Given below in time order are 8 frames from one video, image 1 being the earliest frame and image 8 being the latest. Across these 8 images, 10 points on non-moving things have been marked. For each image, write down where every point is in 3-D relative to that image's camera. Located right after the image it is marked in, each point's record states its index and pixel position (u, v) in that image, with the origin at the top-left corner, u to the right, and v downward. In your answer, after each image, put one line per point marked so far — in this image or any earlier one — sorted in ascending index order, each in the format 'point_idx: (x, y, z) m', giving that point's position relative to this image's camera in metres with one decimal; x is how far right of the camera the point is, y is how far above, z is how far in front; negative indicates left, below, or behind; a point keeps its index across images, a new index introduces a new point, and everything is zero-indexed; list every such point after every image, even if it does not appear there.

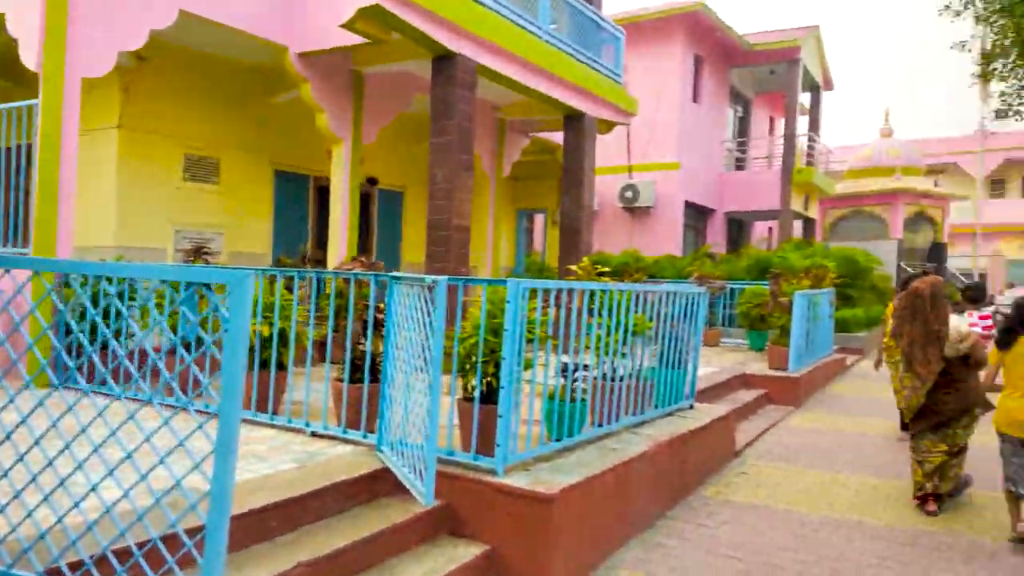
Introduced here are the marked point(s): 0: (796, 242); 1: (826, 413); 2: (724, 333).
0: (+5.6, +0.9, +14.2) m
1: (+3.2, -1.3, +7.4) m
2: (+3.3, -0.7, +11.1) m
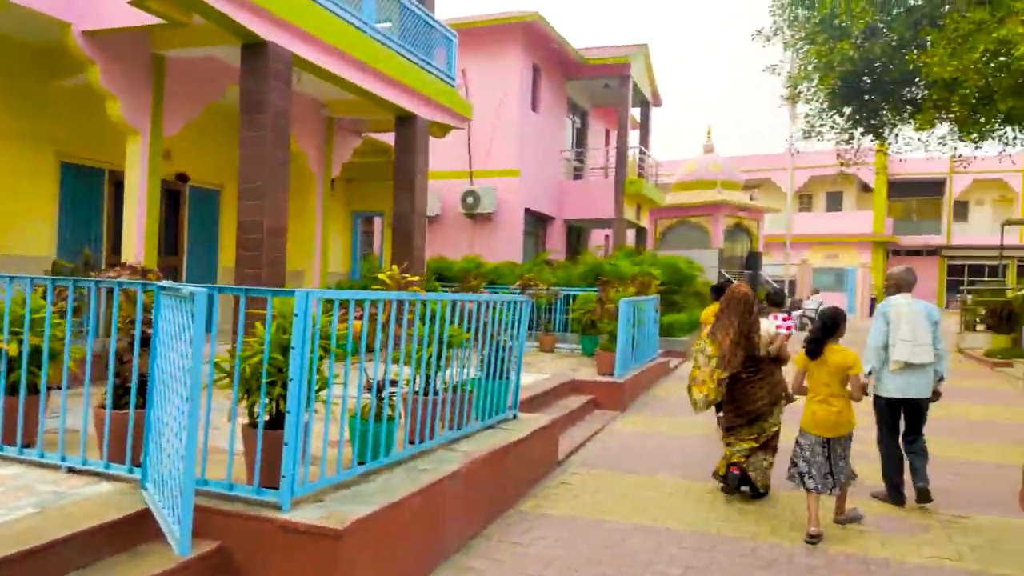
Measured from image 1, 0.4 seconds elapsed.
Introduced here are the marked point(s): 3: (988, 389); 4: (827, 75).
0: (+2.4, +0.8, +14.8) m
1: (+1.5, -1.4, +7.6) m
2: (+0.7, -0.8, +11.3) m
3: (+6.8, -1.4, +10.2) m
4: (+5.6, +3.9, +12.9) m
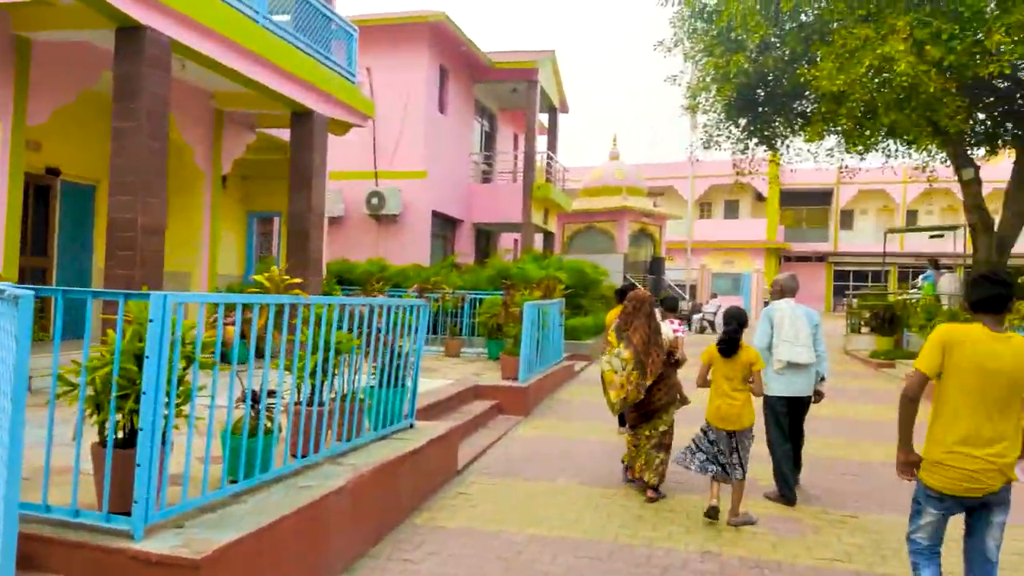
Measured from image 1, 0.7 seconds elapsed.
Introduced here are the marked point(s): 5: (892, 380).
0: (+0.5, +0.7, +14.8) m
1: (+0.4, -1.4, +7.6) m
2: (-0.7, -0.8, +11.1) m
3: (+5.4, -1.5, +10.8) m
4: (+3.9, +3.8, +13.4) m
5: (+6.1, -1.5, +11.6) m
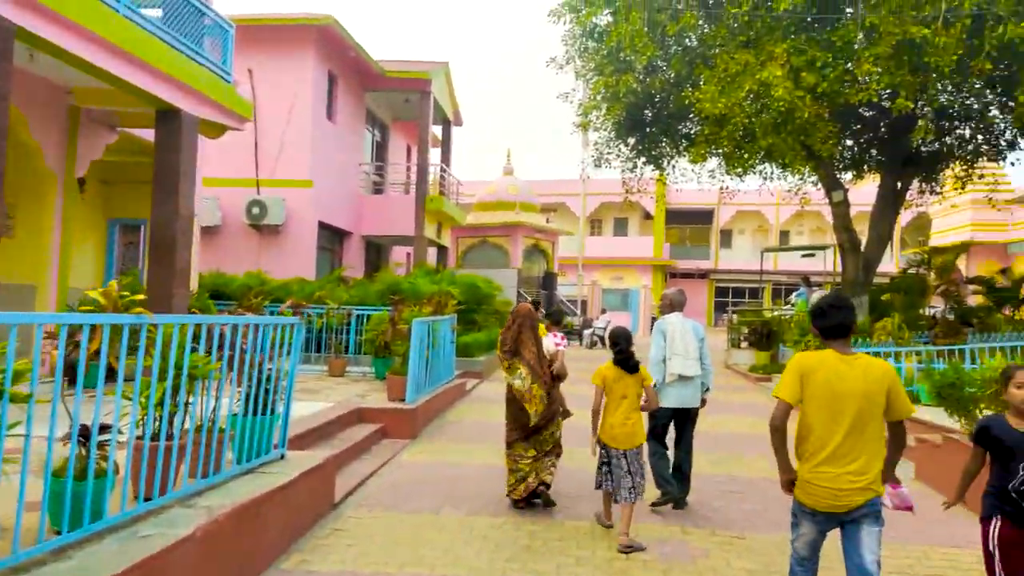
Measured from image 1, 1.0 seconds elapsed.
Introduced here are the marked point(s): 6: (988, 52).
0: (-1.7, +0.4, +14.4) m
1: (-0.7, -1.6, +7.3) m
2: (-2.4, -1.1, +10.6) m
3: (+3.8, -1.8, +11.2) m
4: (+1.9, +3.5, +13.6) m
5: (+4.4, -1.8, +12.1) m
6: (+7.1, +3.5, +10.6) m
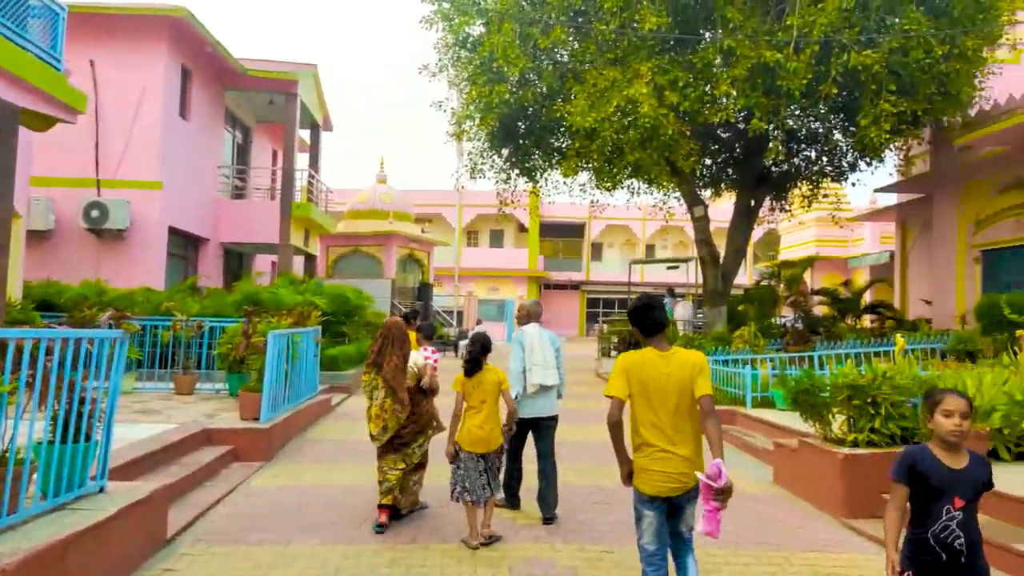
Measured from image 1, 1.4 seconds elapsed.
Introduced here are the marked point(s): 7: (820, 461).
0: (-4.2, +0.2, +13.7) m
1: (-2.0, -1.6, +6.8) m
2: (-4.2, -1.2, +9.8) m
3: (+1.7, -1.9, +11.4) m
4: (-0.5, +3.3, +13.6) m
5: (+2.2, -1.9, +12.4) m
6: (+5.1, +3.4, +11.5) m
7: (+2.5, -1.4, +5.8) m
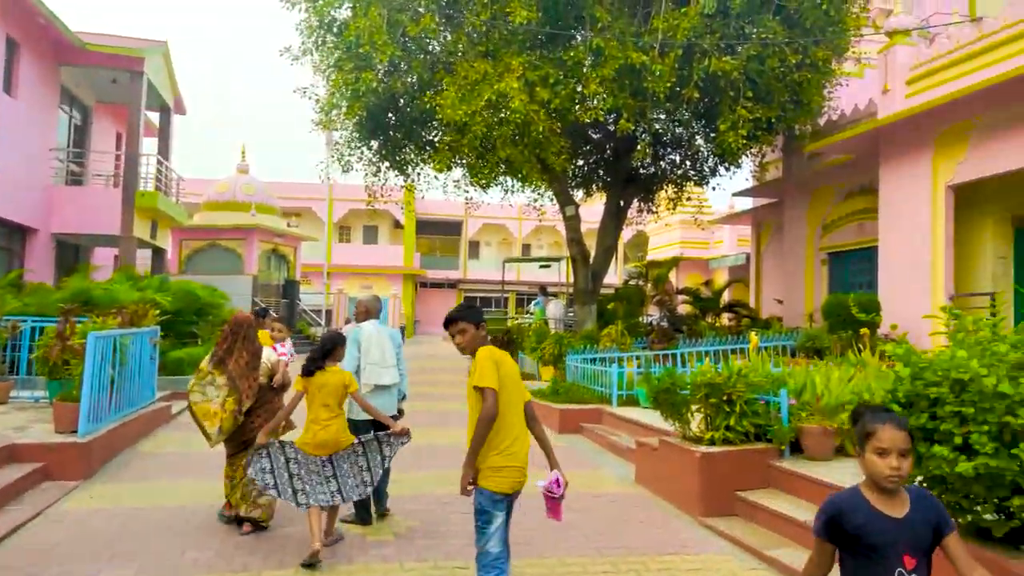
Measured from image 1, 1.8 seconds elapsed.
0: (-6.6, +0.3, +12.4) m
1: (-3.2, -1.6, +6.0) m
2: (-5.9, -1.2, +8.6) m
3: (-0.3, -1.9, +11.2) m
4: (-2.8, +3.3, +12.9) m
5: (-0.1, -1.9, +12.2) m
6: (+3.0, +3.4, +11.8) m
7: (+1.3, -1.4, +5.8) m
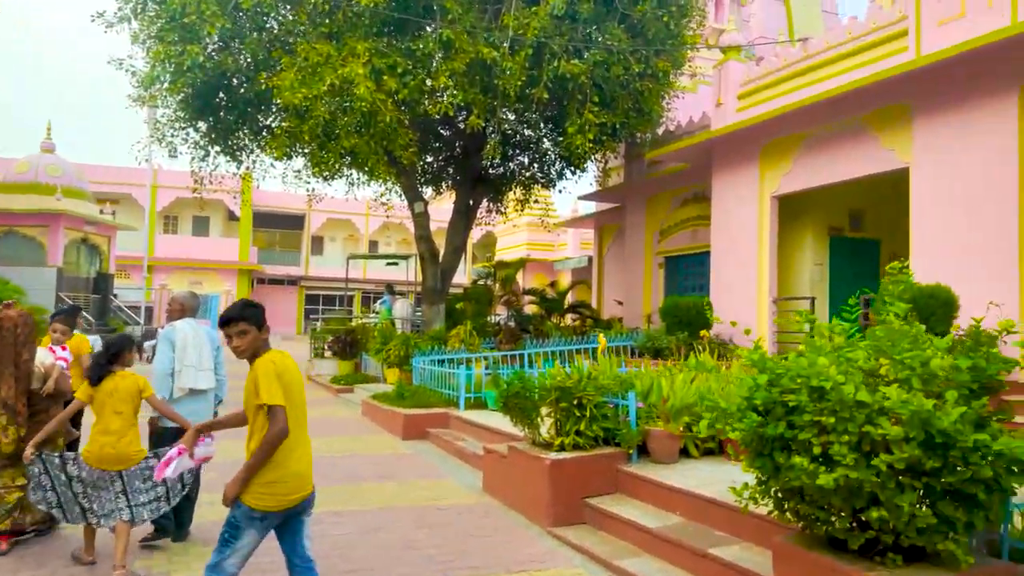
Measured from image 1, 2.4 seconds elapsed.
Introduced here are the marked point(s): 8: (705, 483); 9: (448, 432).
0: (-9.0, +0.4, +10.4) m
1: (-4.4, -1.6, +4.8) m
2: (-7.6, -1.1, +6.8) m
3: (-2.7, -1.9, +10.5) m
4: (-5.4, +3.4, +11.7) m
5: (-2.6, -1.9, +11.6) m
6: (+0.5, +3.4, +11.8) m
7: (+0.1, -1.4, +5.5) m
8: (+1.3, -1.3, +4.9) m
9: (-0.8, -1.7, +8.5) m
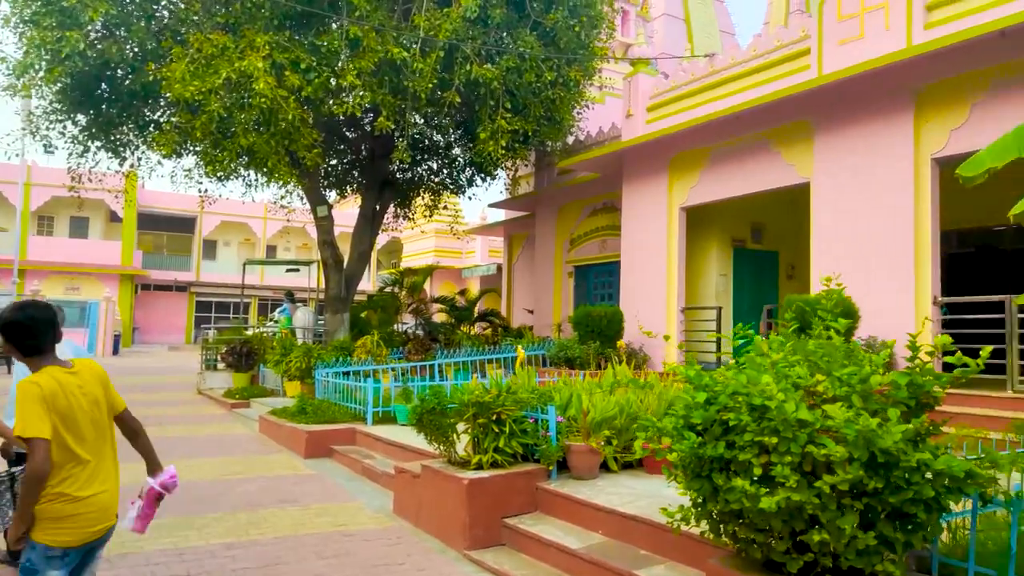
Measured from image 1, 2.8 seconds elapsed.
0: (-10.2, +0.3, +8.9) m
1: (-4.9, -1.6, +3.9) m
2: (-8.3, -1.1, +5.4) m
3: (-3.9, -2.0, +9.8) m
4: (-6.8, +3.3, +10.6) m
5: (-4.0, -2.0, +10.8) m
6: (-0.9, +3.2, +11.6) m
7: (-0.5, -1.5, +5.2) m
8: (+0.8, -1.4, +4.7) m
9: (-1.8, -1.8, +8.0) m
